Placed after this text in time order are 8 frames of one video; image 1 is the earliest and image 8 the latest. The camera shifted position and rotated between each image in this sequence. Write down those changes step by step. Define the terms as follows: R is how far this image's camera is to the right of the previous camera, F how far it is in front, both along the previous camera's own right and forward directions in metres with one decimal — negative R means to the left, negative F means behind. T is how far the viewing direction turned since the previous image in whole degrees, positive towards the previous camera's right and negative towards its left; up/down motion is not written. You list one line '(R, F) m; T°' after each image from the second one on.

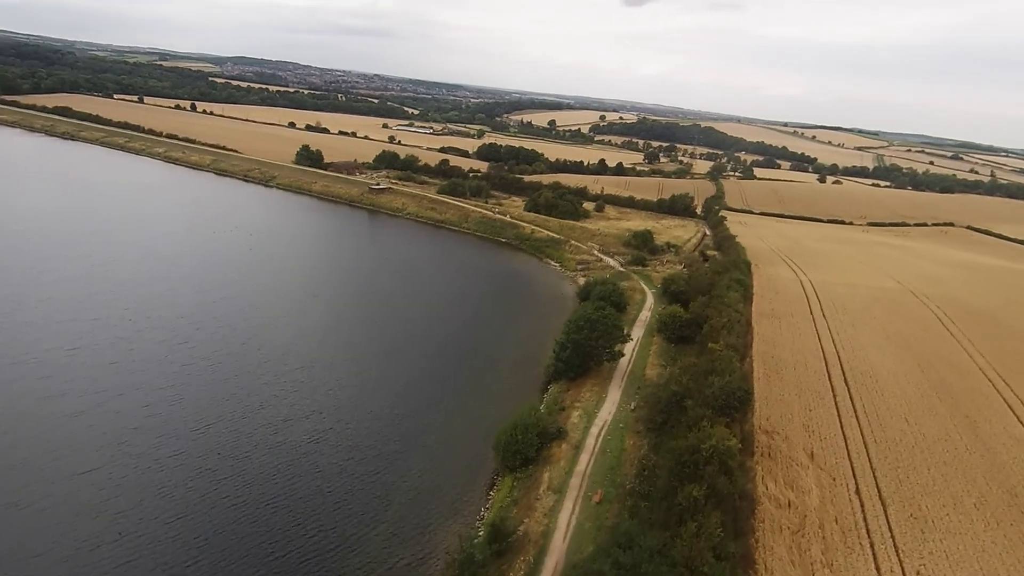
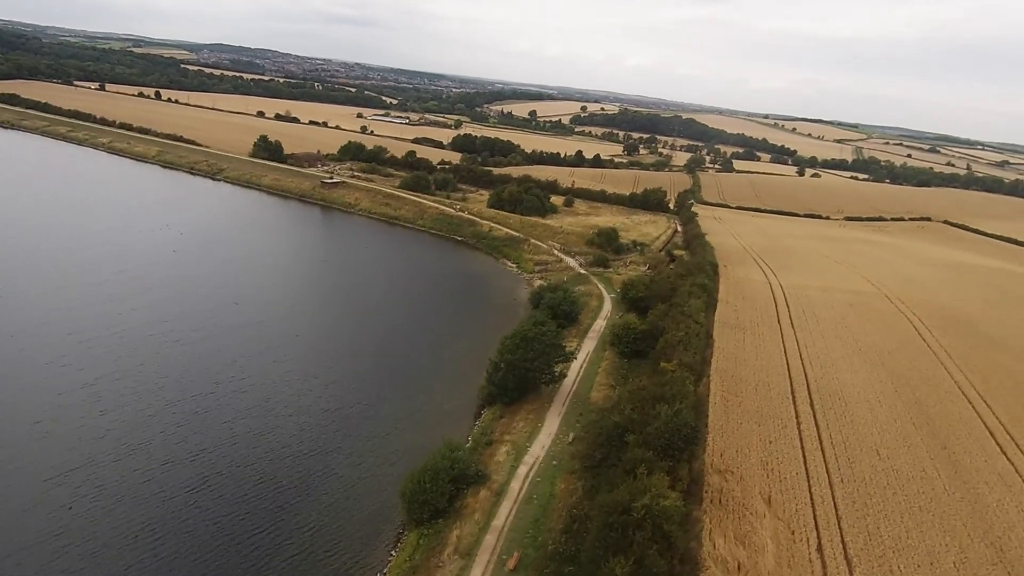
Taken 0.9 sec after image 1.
(+1.9, +2.8) m; +1°
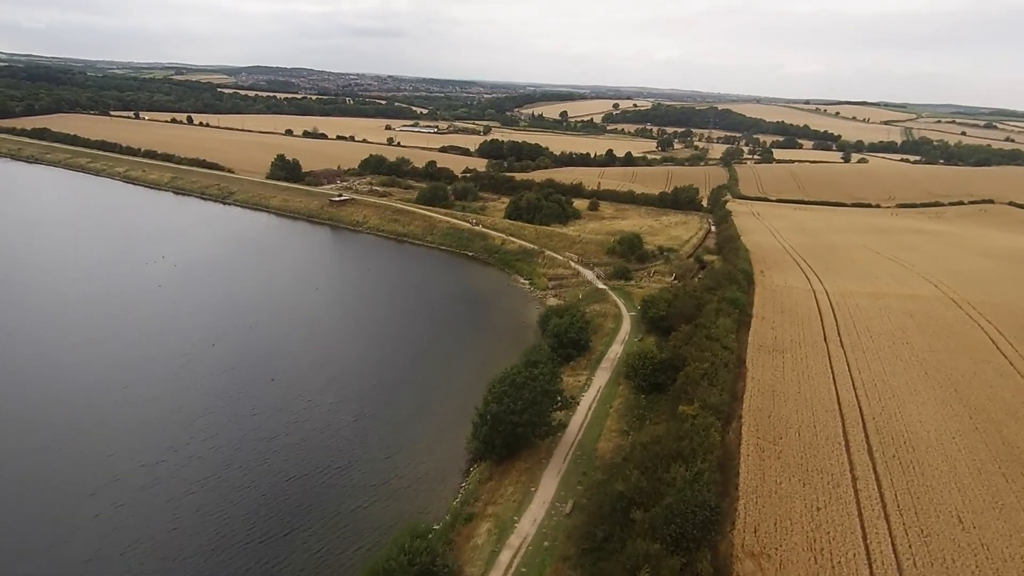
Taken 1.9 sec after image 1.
(+1.6, +3.3) m; -4°
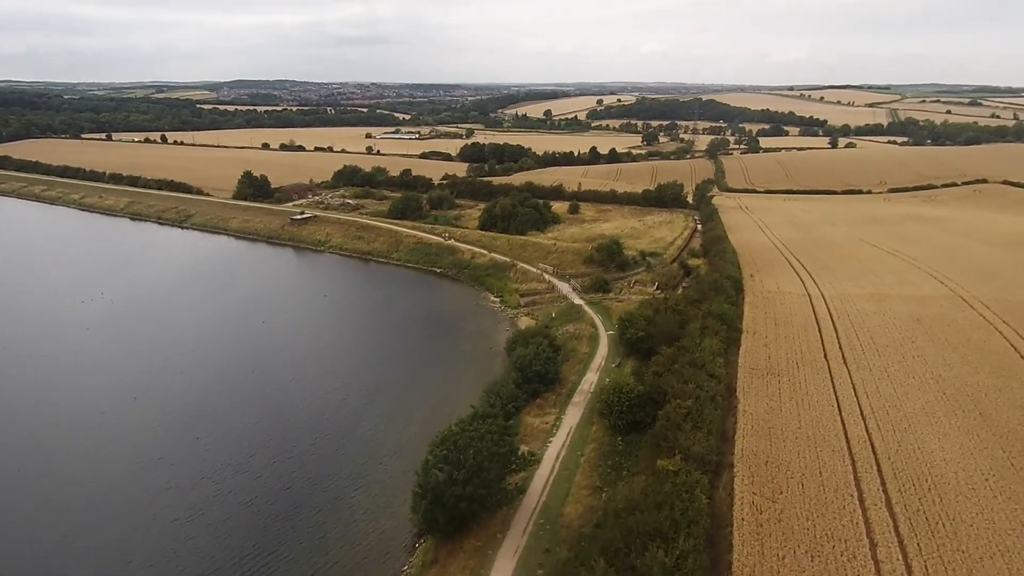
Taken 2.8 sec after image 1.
(+1.4, +2.9) m; 0°
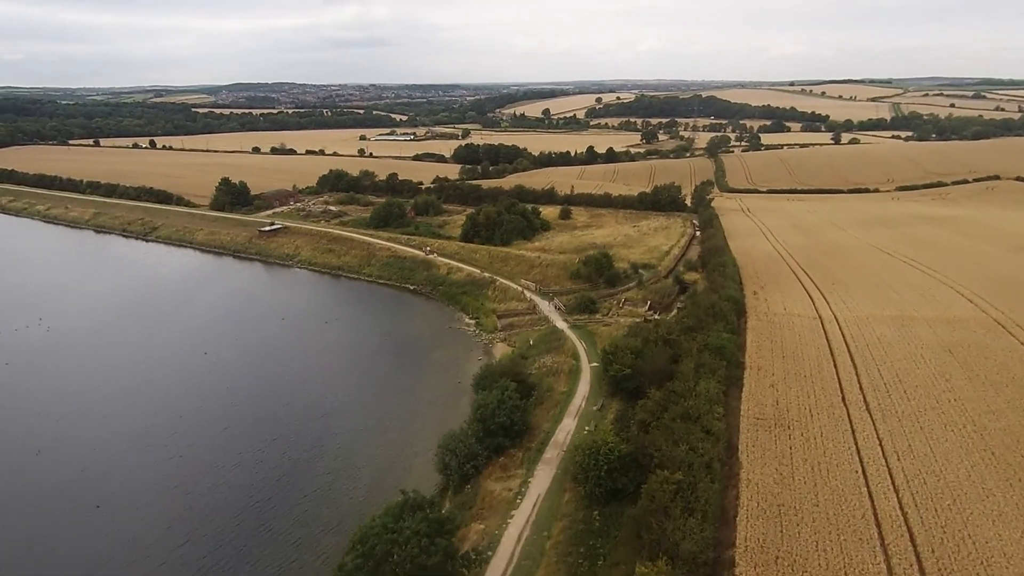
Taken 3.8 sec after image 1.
(+1.2, +3.3) m; 0°
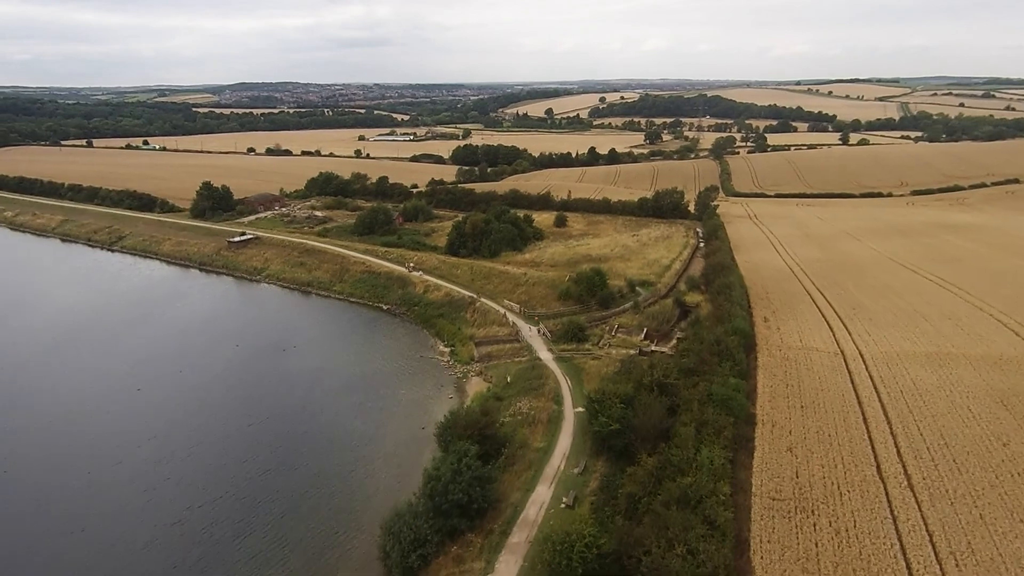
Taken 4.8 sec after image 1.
(+1.0, +3.3) m; 0°
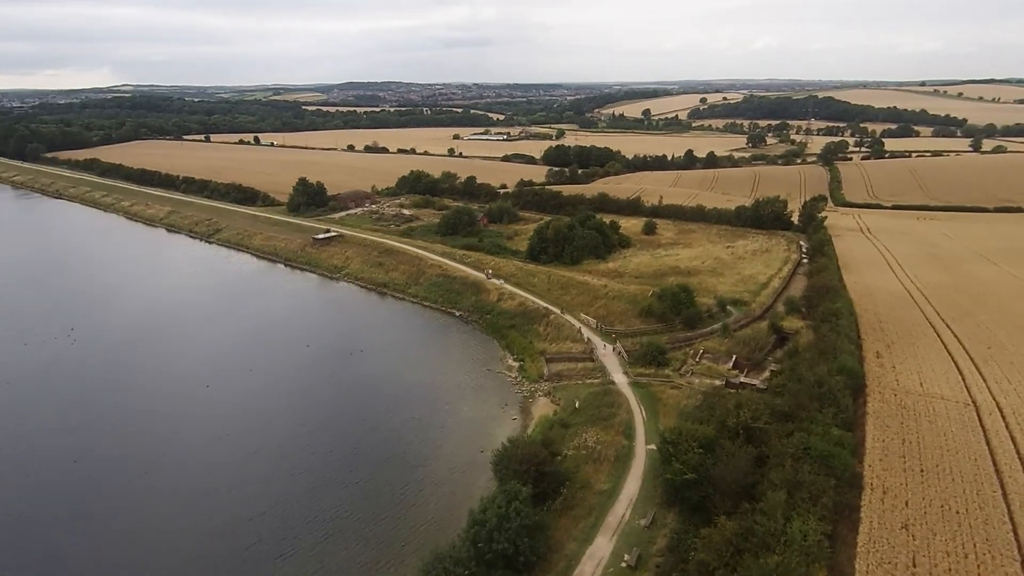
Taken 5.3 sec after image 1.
(+0.5, +1.7) m; -8°
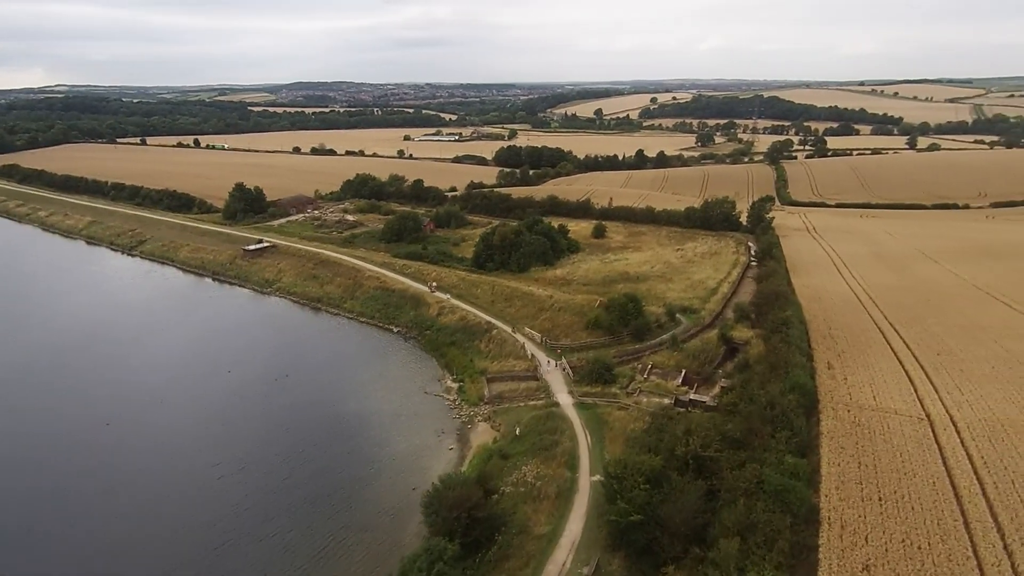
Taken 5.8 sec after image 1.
(+0.8, +1.6) m; +4°
